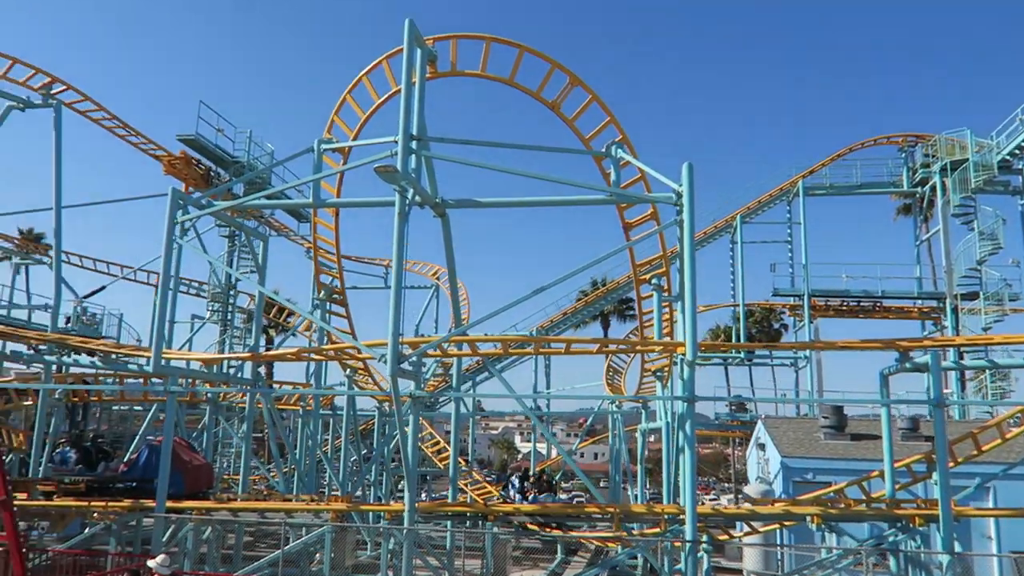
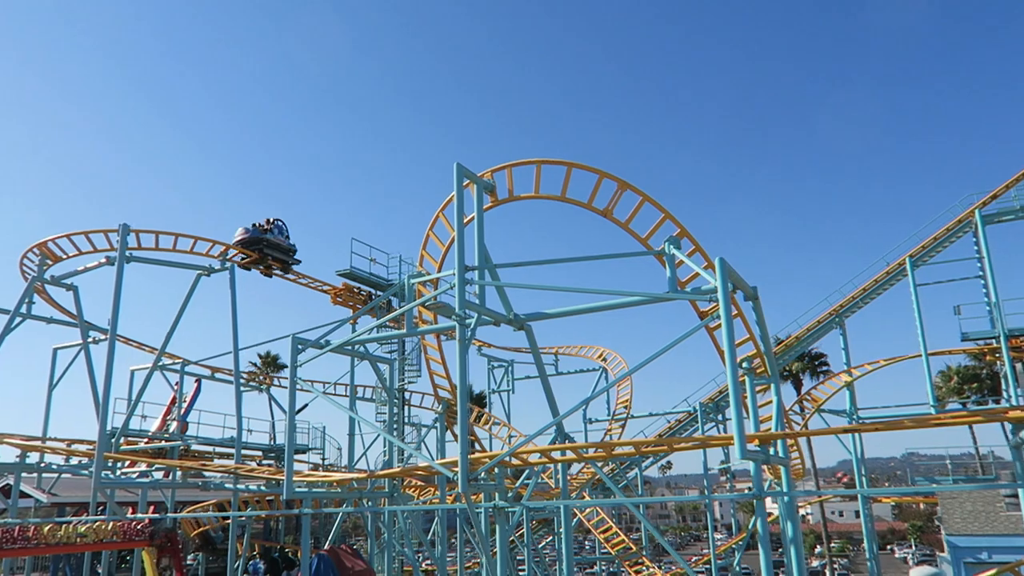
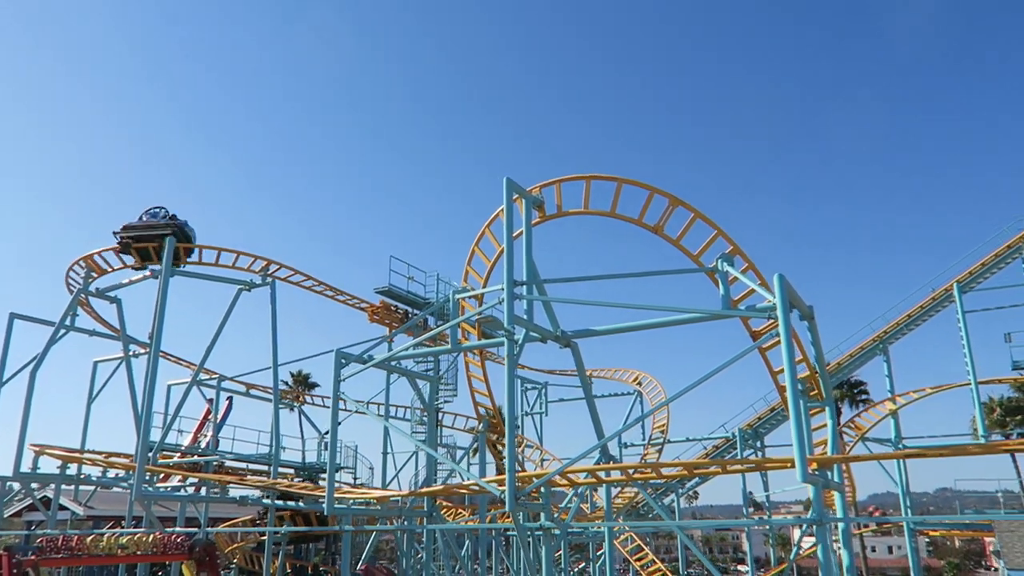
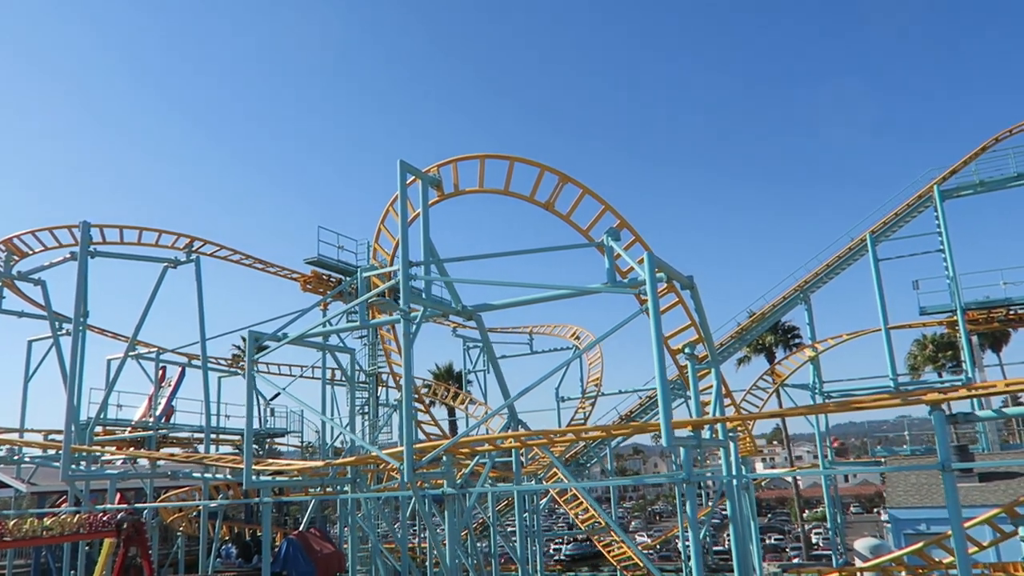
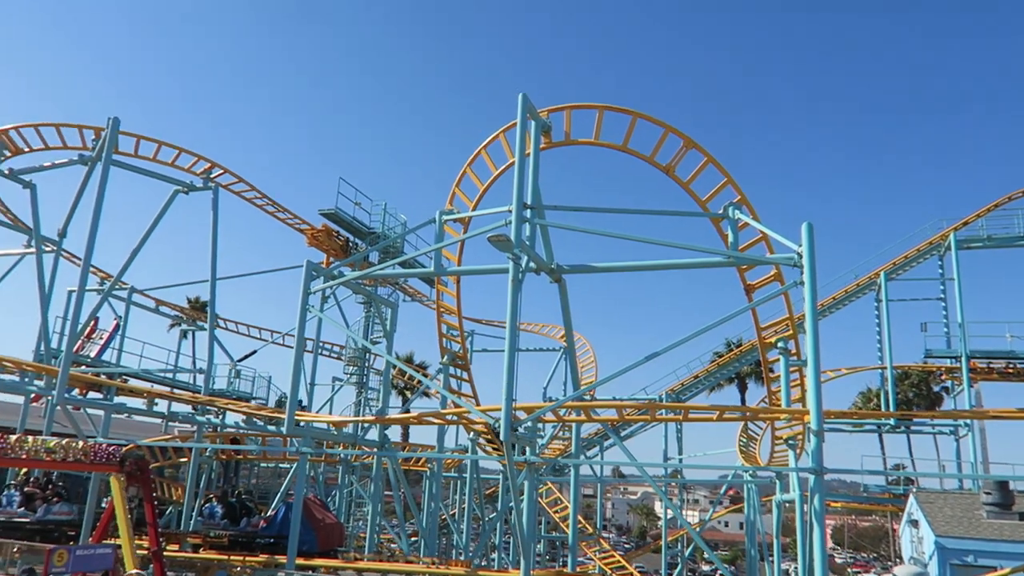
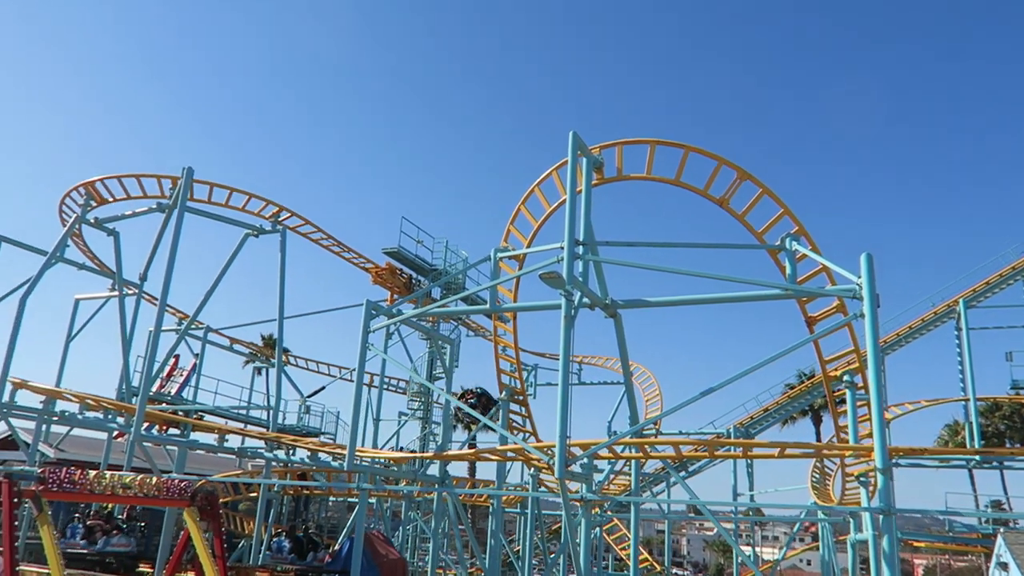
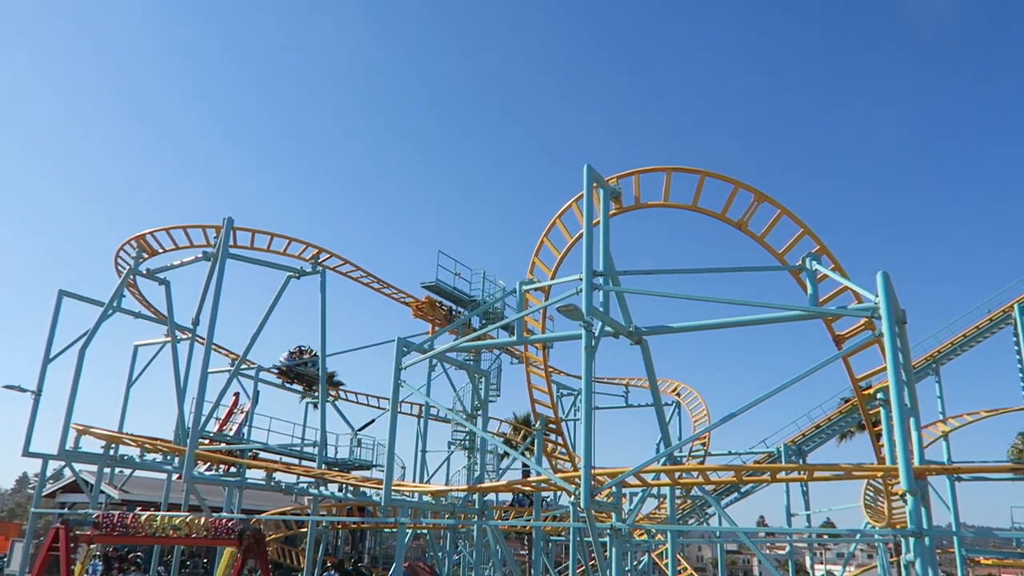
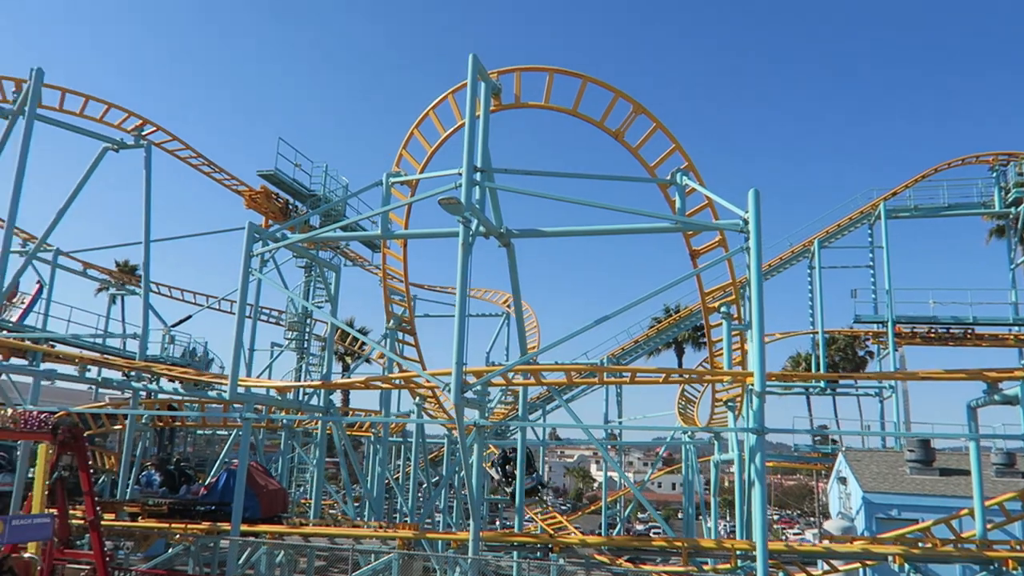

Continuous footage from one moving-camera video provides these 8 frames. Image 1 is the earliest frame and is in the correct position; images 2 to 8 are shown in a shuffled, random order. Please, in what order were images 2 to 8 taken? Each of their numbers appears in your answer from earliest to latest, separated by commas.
8, 5, 6, 7, 3, 2, 4
